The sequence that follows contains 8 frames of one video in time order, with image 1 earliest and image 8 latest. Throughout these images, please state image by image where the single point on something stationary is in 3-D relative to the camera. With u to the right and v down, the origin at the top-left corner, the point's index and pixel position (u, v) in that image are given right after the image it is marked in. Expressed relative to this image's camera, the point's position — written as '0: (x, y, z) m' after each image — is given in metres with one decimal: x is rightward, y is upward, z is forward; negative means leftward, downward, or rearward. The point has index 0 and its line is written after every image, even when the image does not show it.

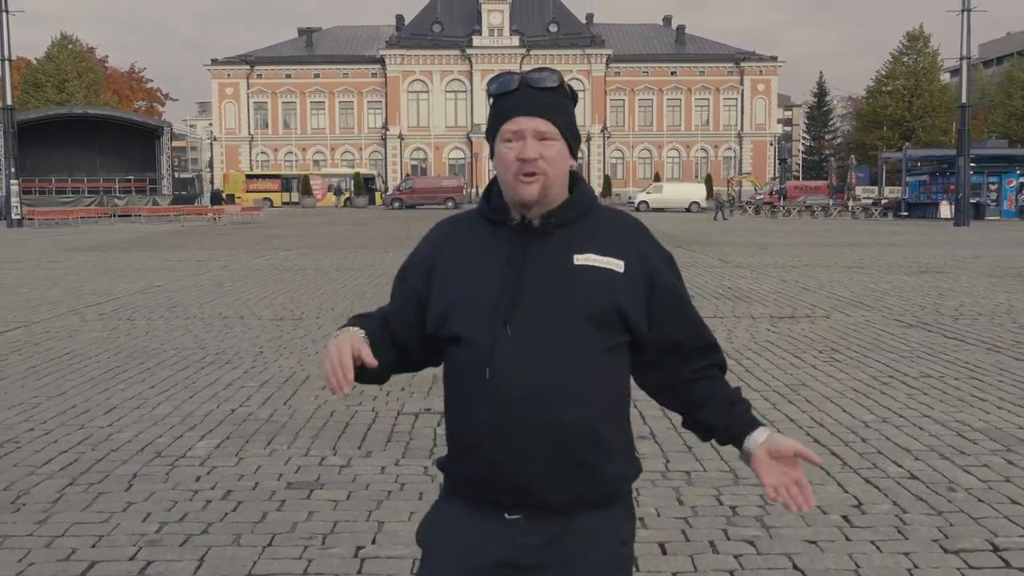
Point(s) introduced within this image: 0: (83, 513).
0: (-1.9, -1.0, +4.7) m
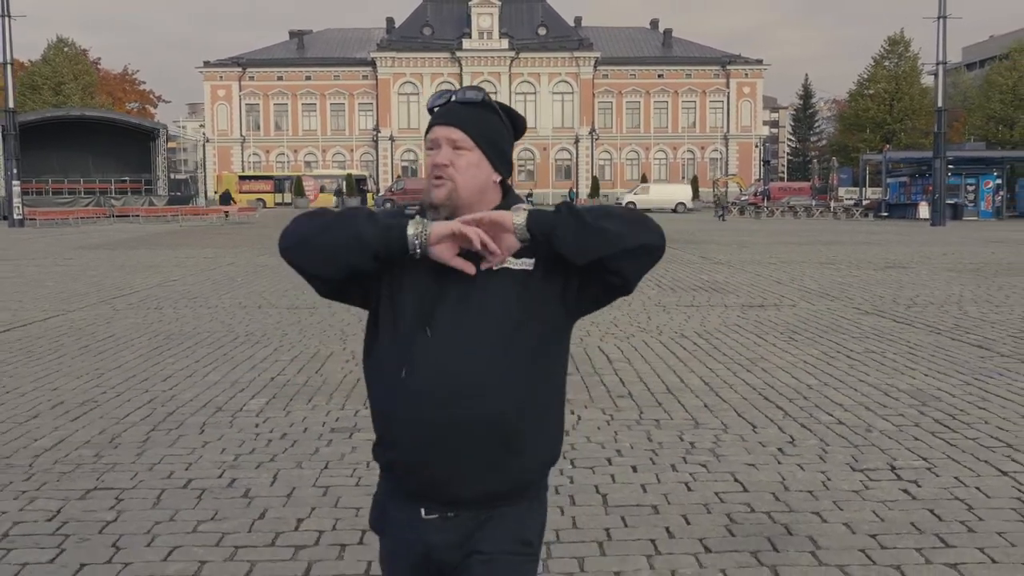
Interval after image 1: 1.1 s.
0: (-1.9, -0.9, +5.8) m
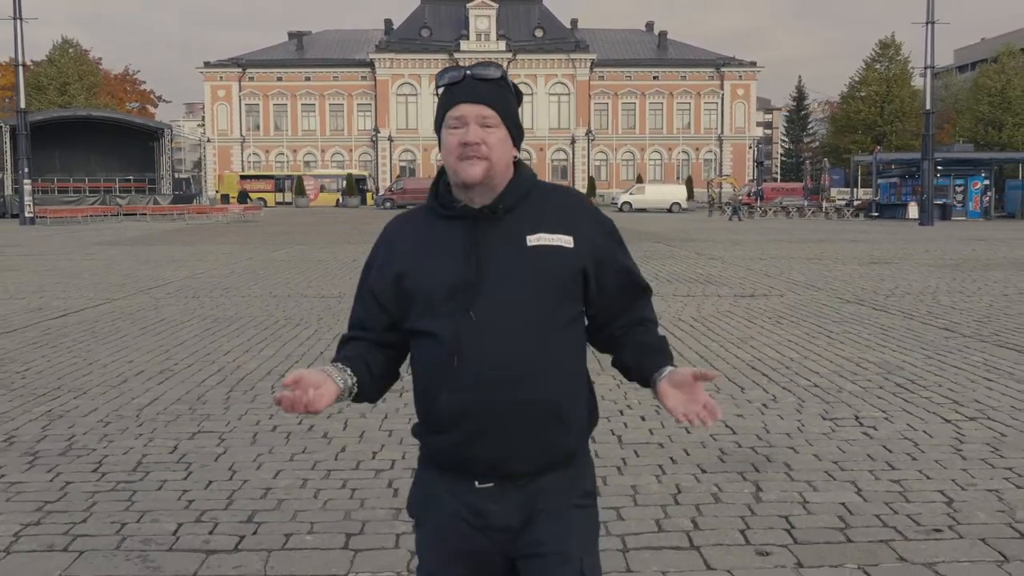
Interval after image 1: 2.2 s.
0: (-1.7, -0.8, +6.9) m
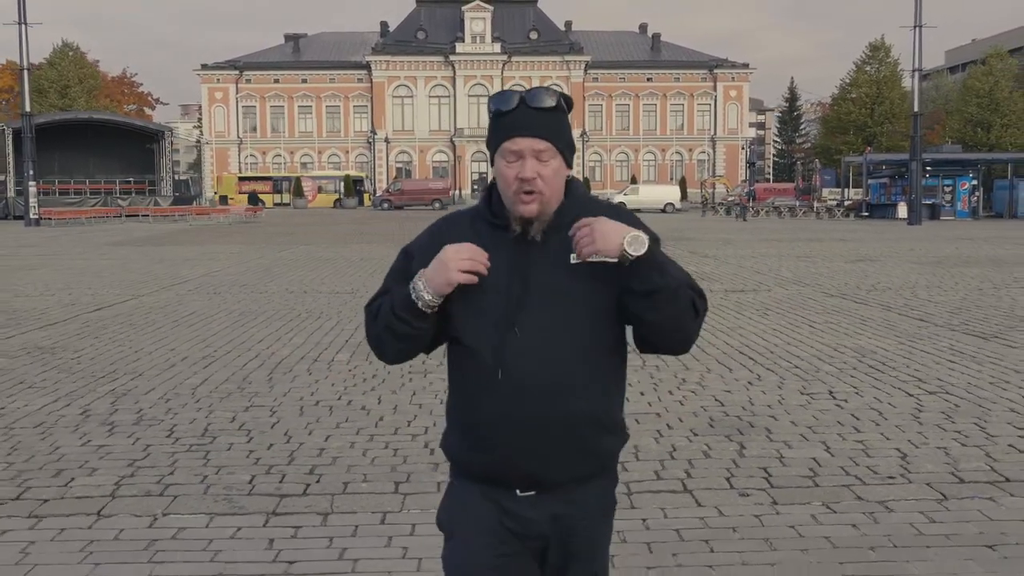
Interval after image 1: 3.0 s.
0: (-1.6, -0.7, +7.7) m
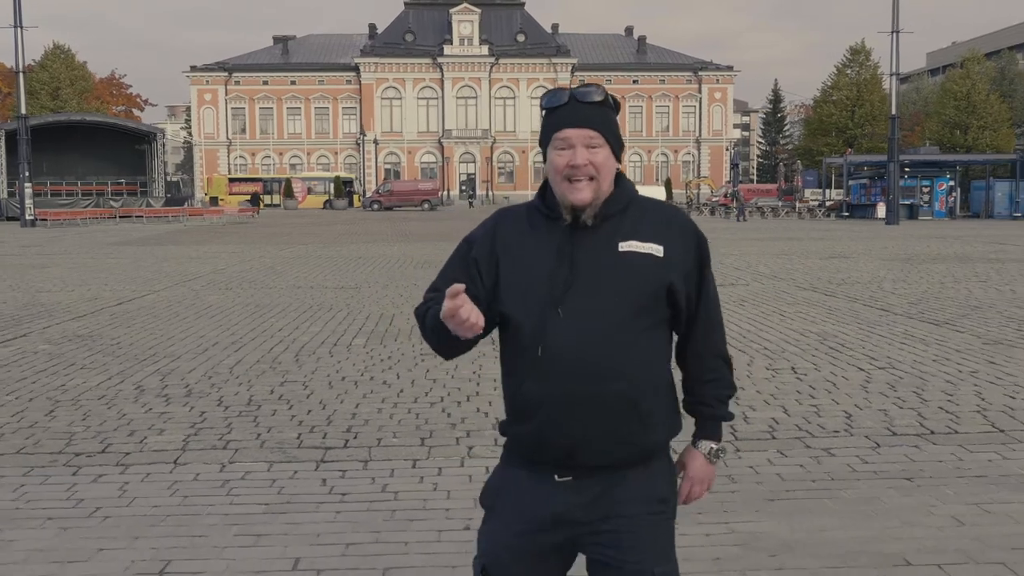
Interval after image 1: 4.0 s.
0: (-1.6, -0.6, +8.7) m
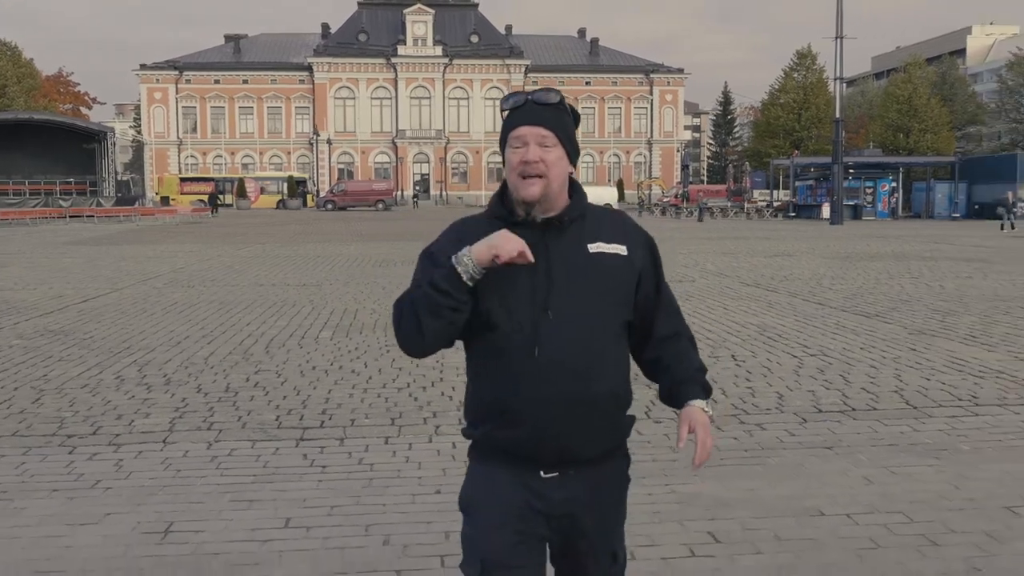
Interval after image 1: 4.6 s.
0: (-2.0, -0.6, +9.1) m
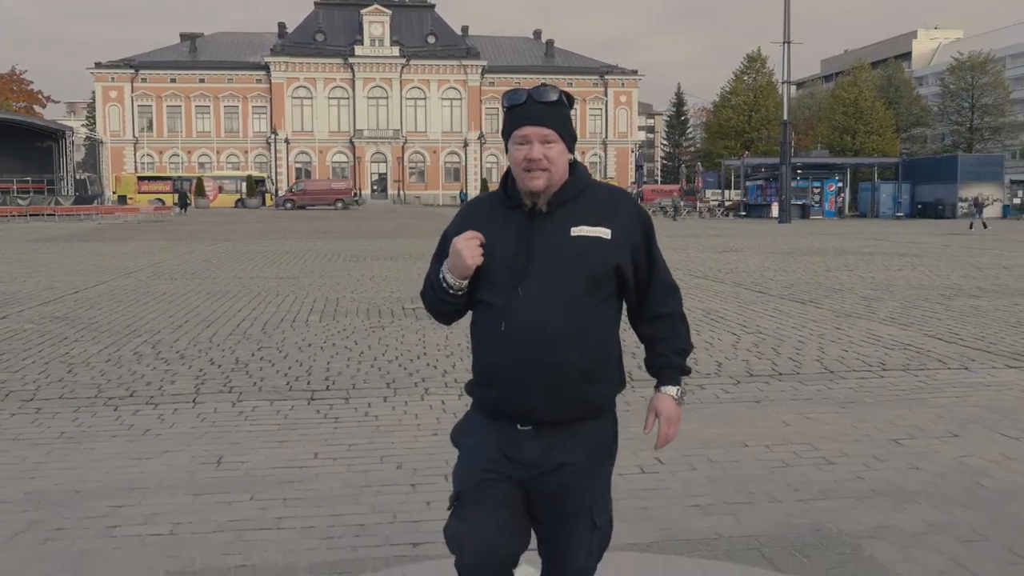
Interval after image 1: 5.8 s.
0: (-2.2, -0.4, +10.2) m
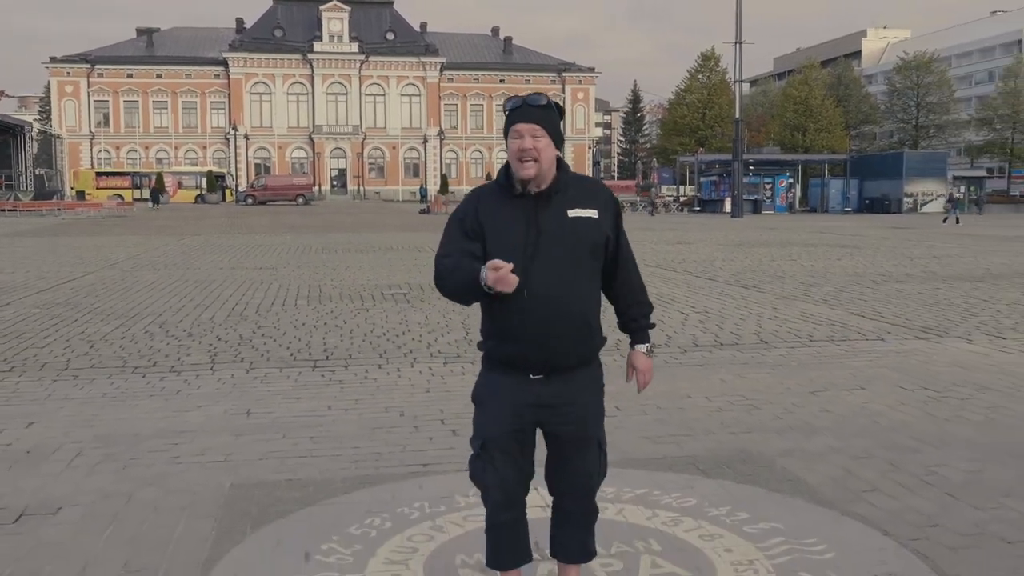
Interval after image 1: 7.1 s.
0: (-2.5, -0.3, +11.2) m
